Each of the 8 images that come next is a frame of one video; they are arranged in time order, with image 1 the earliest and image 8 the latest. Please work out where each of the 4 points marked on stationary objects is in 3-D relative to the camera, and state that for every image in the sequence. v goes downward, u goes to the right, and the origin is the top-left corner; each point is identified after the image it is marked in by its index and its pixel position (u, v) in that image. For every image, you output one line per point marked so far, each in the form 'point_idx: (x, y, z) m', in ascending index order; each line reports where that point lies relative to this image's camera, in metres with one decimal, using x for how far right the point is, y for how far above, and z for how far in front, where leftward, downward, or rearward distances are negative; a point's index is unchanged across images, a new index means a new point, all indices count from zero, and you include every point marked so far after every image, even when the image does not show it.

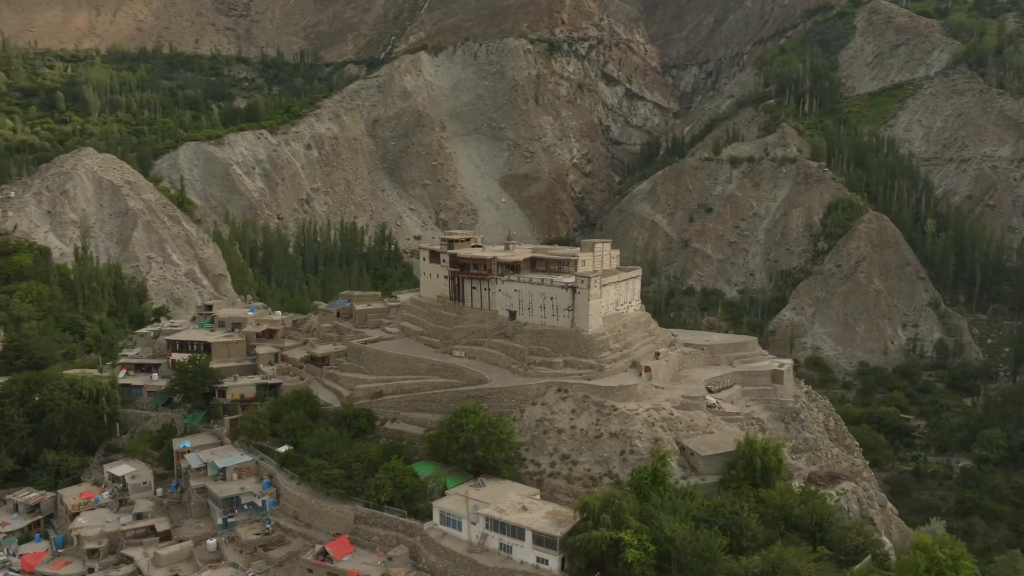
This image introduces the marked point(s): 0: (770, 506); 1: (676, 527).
0: (+6.2, -5.3, +19.5) m
1: (+3.6, -5.3, +17.7) m
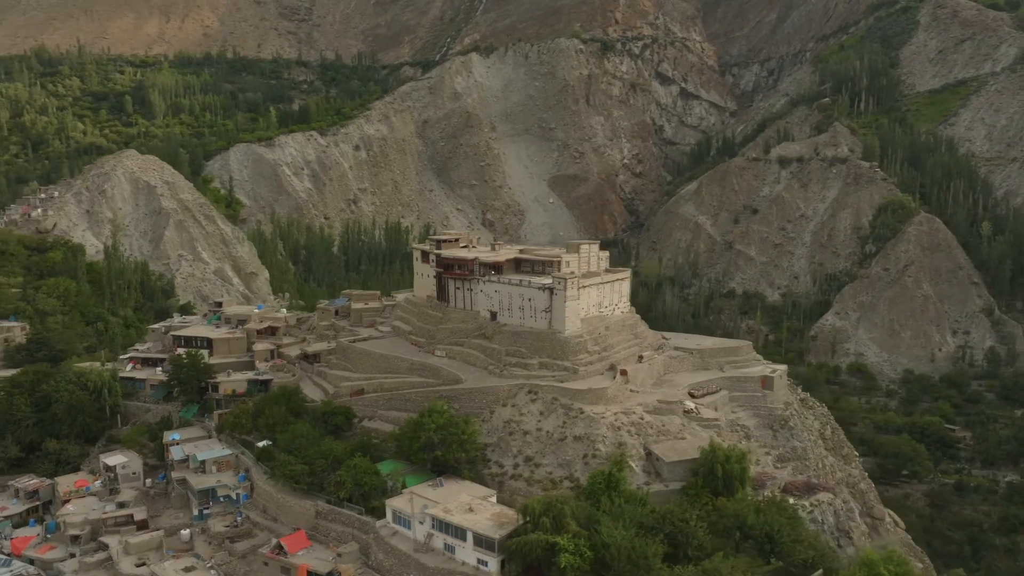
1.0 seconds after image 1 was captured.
0: (+4.9, -5.4, +19.0) m
1: (+2.2, -5.3, +17.4) m
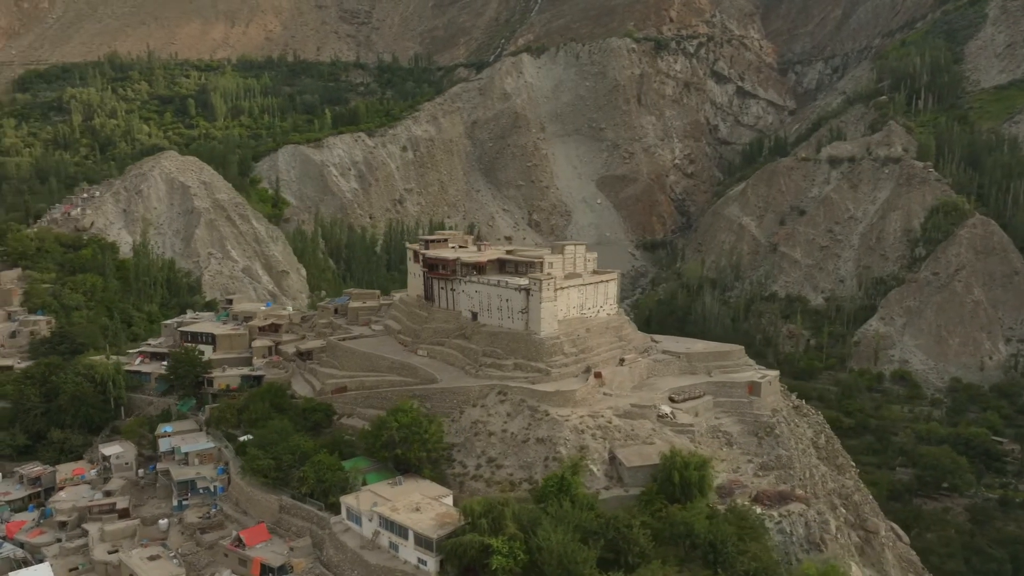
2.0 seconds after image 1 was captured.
0: (+3.7, -5.5, +18.6) m
1: (+0.8, -5.4, +17.2) m
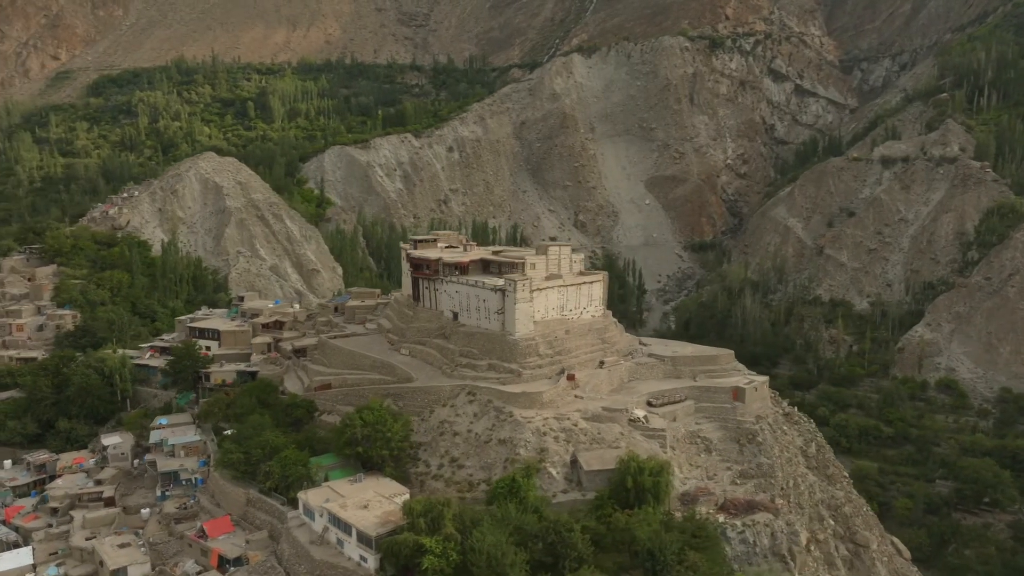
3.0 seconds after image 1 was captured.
0: (+2.4, -5.5, +18.3) m
1: (-0.6, -5.4, +17.1) m
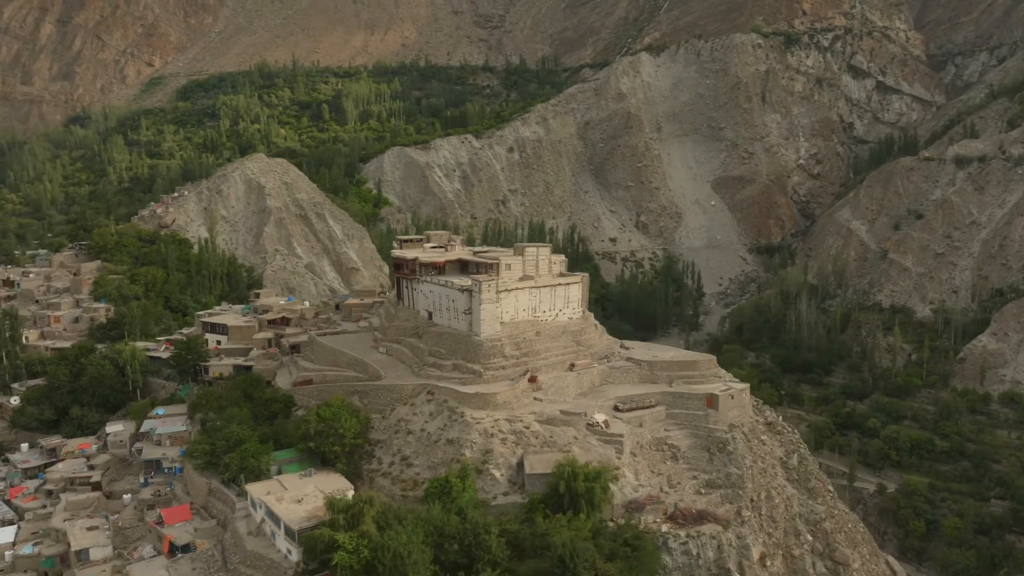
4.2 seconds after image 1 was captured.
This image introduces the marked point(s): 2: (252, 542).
0: (+0.6, -5.6, +18.1) m
1: (-2.5, -5.4, +17.2) m
2: (-6.3, -6.2, +19.5) m
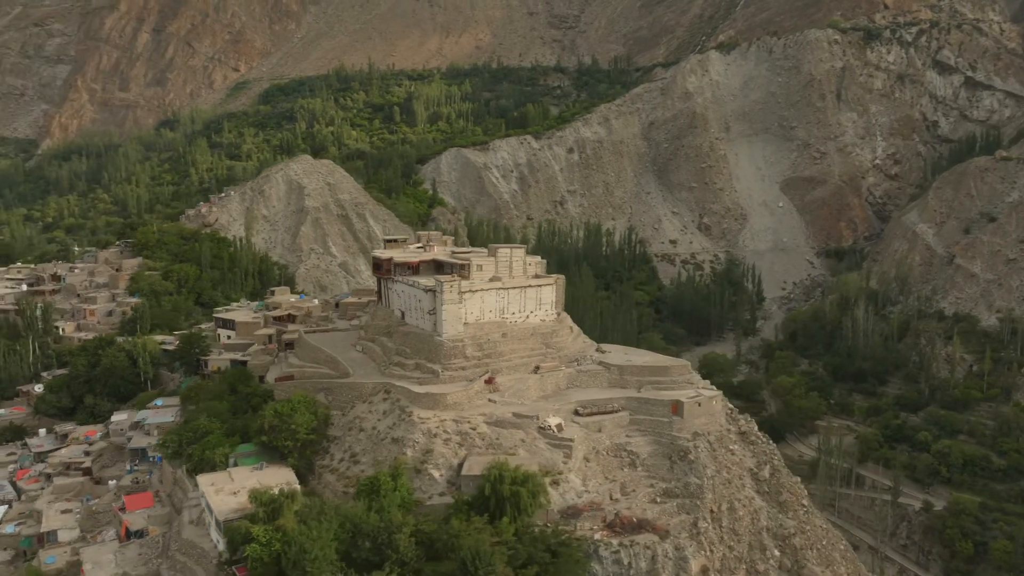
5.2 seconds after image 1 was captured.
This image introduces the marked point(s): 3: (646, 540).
0: (-1.3, -5.6, +18.1) m
1: (-4.4, -5.4, +17.5) m
2: (-8.1, -6.1, +20.2) m
3: (+3.4, -6.3, +19.9) m
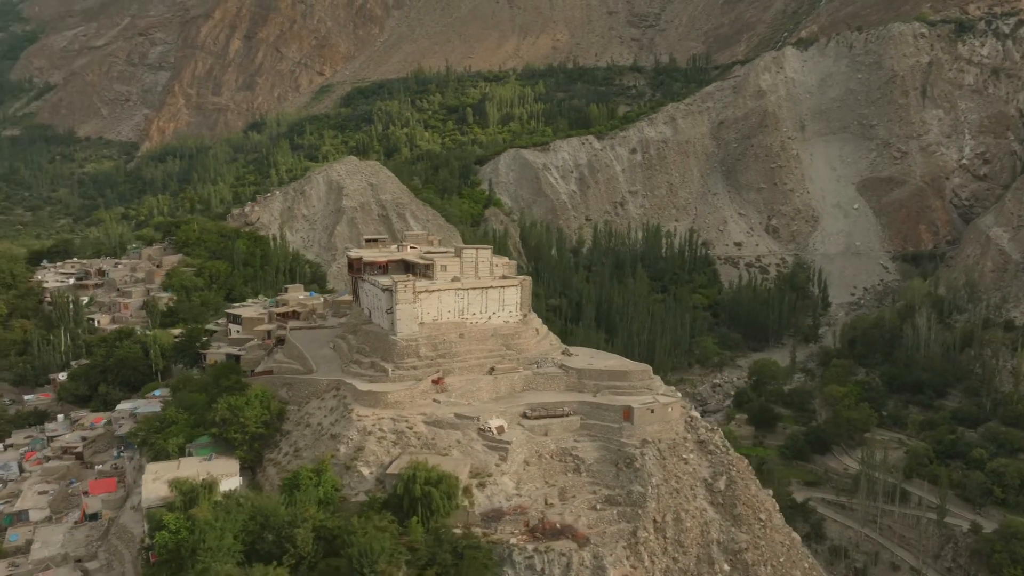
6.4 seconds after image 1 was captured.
0: (-3.6, -5.6, +18.3) m
1: (-6.7, -5.3, +18.0) m
2: (-10.0, -6.0, +21.1) m
3: (+1.3, -6.4, +19.6) m
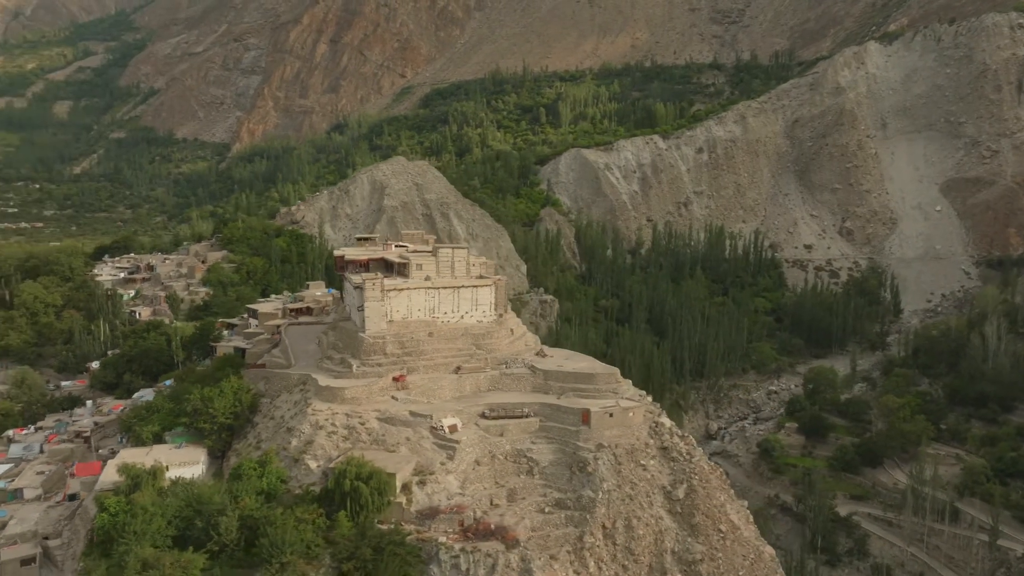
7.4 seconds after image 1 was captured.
0: (-5.4, -5.5, +18.7) m
1: (-8.5, -5.2, +18.8) m
2: (-11.5, -5.8, +22.2) m
3: (-0.4, -6.4, +19.5) m
